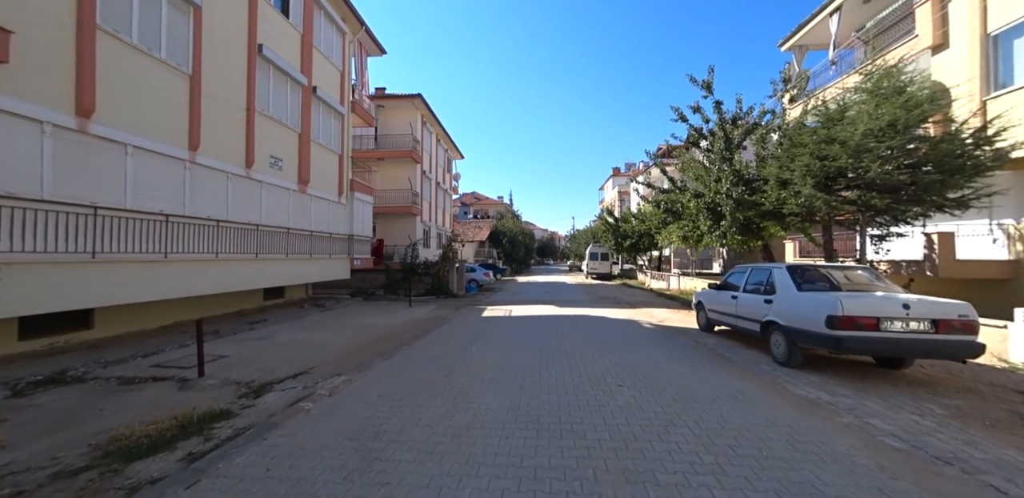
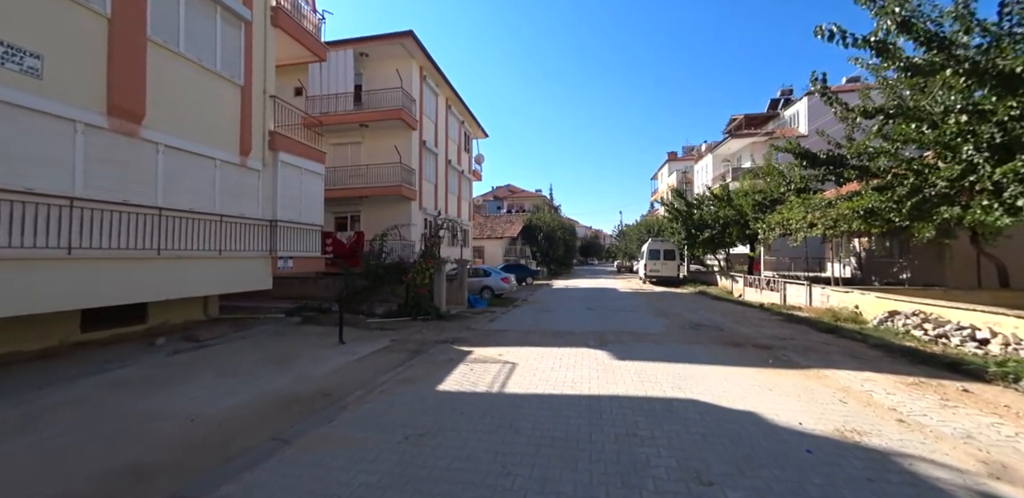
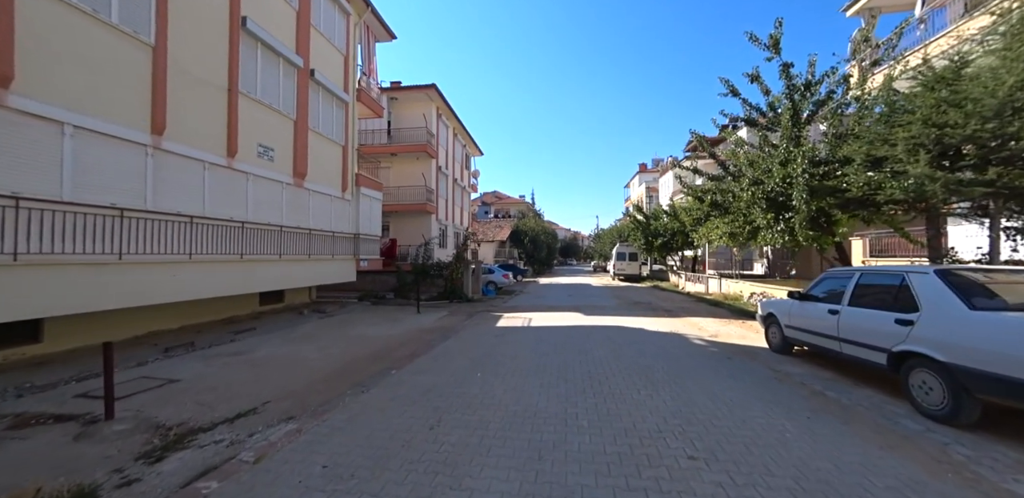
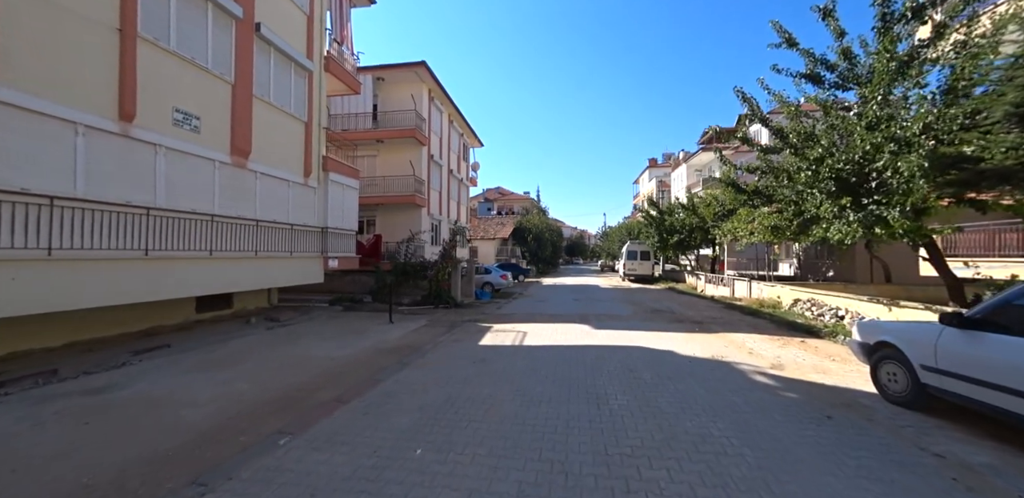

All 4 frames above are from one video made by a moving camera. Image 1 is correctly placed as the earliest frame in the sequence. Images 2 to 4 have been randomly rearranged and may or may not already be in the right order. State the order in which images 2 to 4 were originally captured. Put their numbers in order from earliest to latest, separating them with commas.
3, 4, 2
